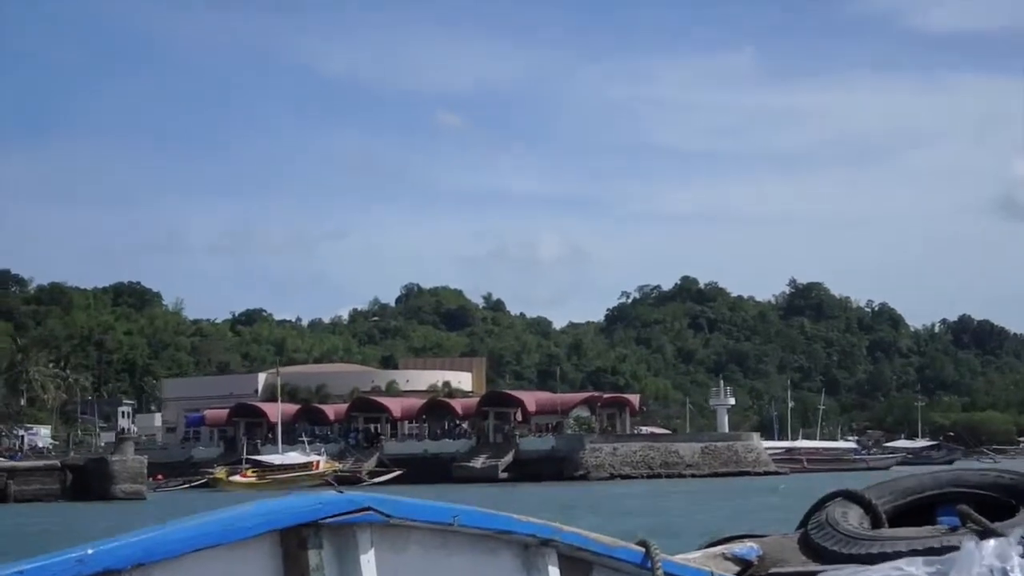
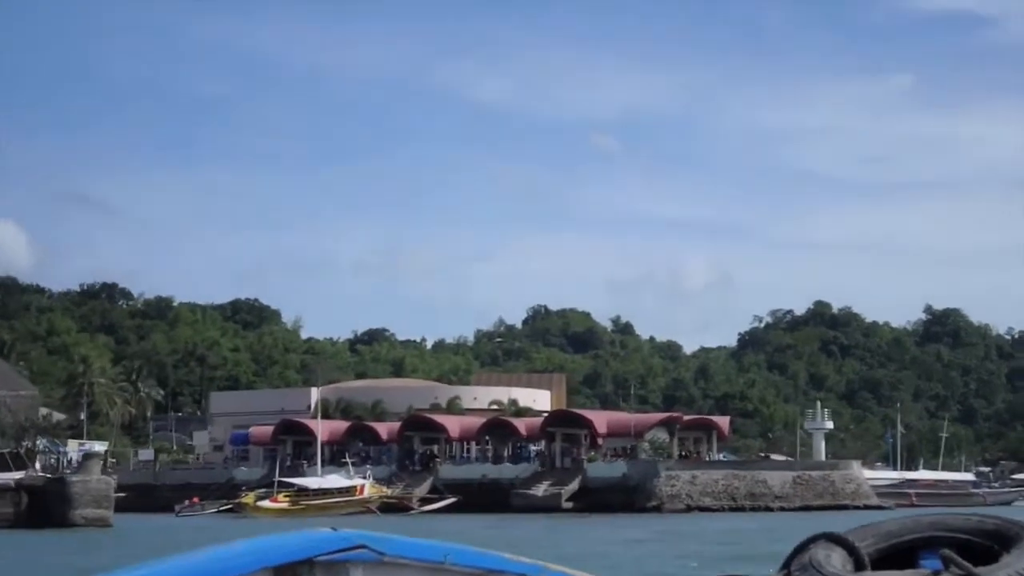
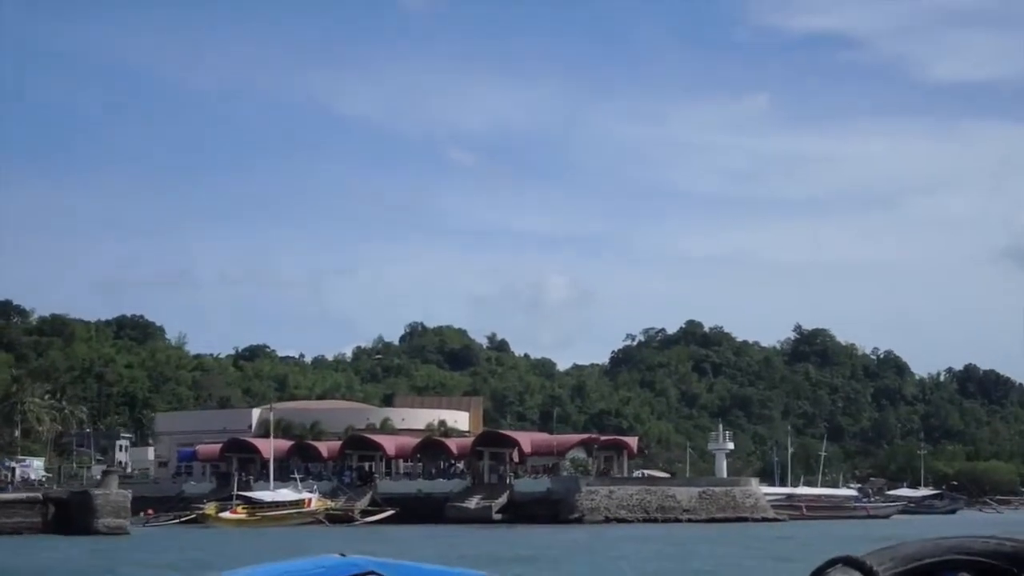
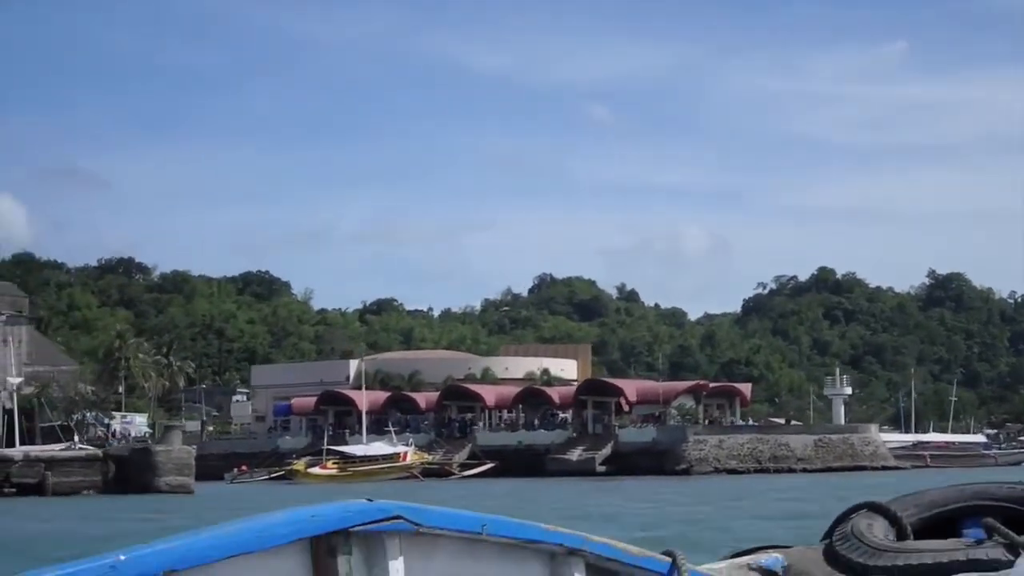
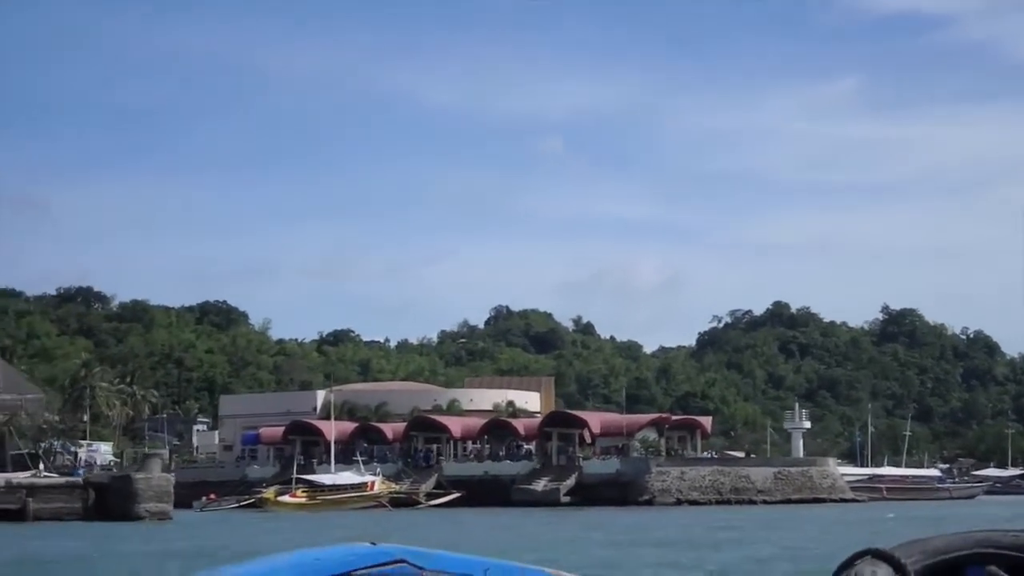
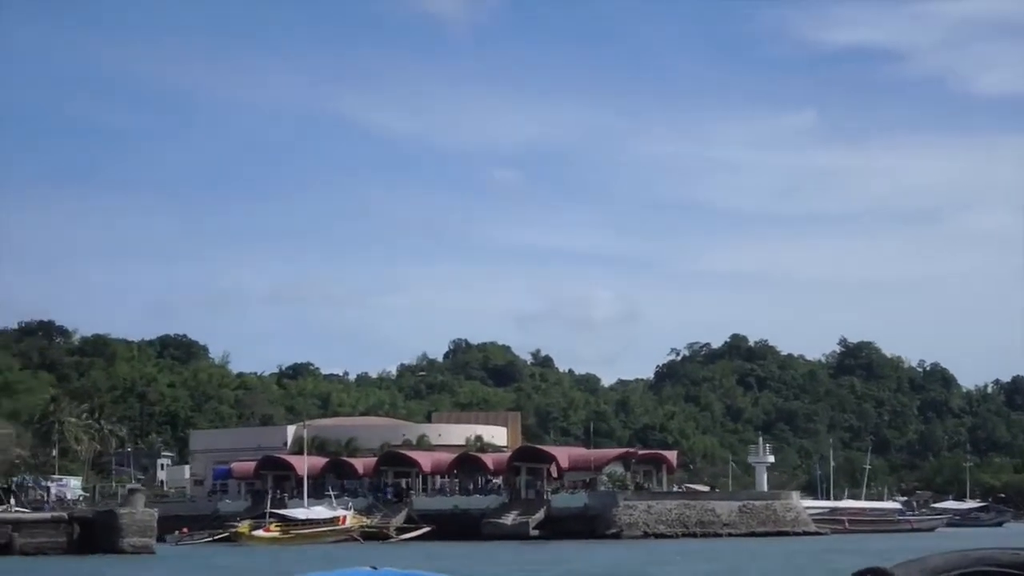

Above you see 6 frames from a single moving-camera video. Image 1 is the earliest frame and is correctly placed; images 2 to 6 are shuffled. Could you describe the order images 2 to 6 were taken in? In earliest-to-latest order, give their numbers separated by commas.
3, 6, 5, 4, 2
